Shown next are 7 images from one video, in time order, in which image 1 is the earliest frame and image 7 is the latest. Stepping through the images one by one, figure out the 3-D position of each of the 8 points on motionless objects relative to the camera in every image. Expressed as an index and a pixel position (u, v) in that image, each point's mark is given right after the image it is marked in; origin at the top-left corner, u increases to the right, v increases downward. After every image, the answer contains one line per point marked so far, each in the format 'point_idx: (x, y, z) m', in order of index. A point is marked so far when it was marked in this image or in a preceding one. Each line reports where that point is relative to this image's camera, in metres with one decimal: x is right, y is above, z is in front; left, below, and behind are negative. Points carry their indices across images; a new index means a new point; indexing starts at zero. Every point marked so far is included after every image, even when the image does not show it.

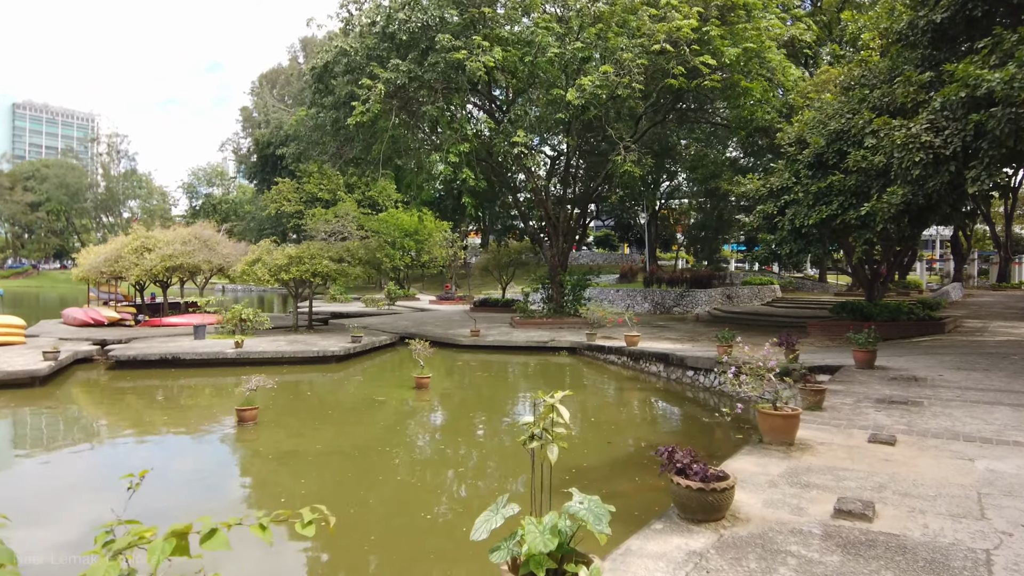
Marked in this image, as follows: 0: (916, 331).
0: (+7.4, -0.8, +12.4) m
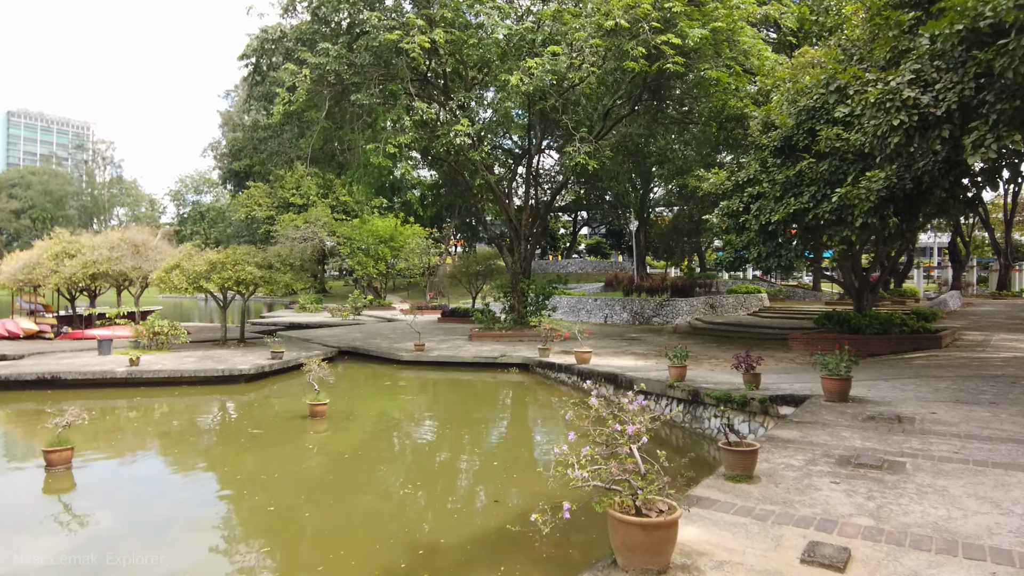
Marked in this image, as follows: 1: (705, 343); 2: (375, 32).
0: (+6.5, -1.0, +11.0) m
1: (+3.9, -1.1, +13.8) m
2: (-2.4, +4.5, +11.8) m
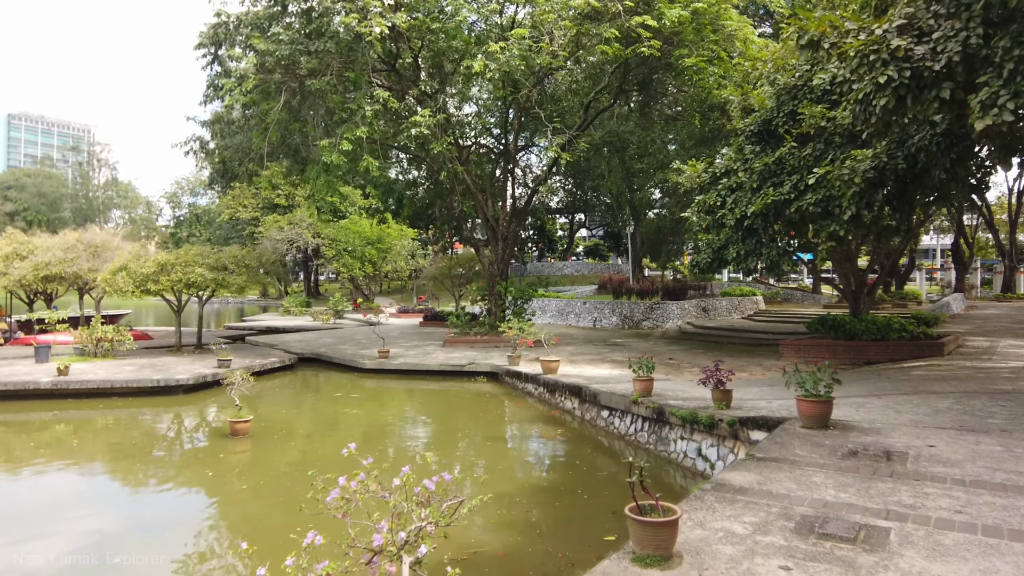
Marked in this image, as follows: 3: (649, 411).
0: (+6.0, -1.0, +10.1) m
1: (+3.4, -1.2, +12.9) m
2: (-2.9, +4.4, +11.0) m
3: (+1.2, -1.1, +6.0) m
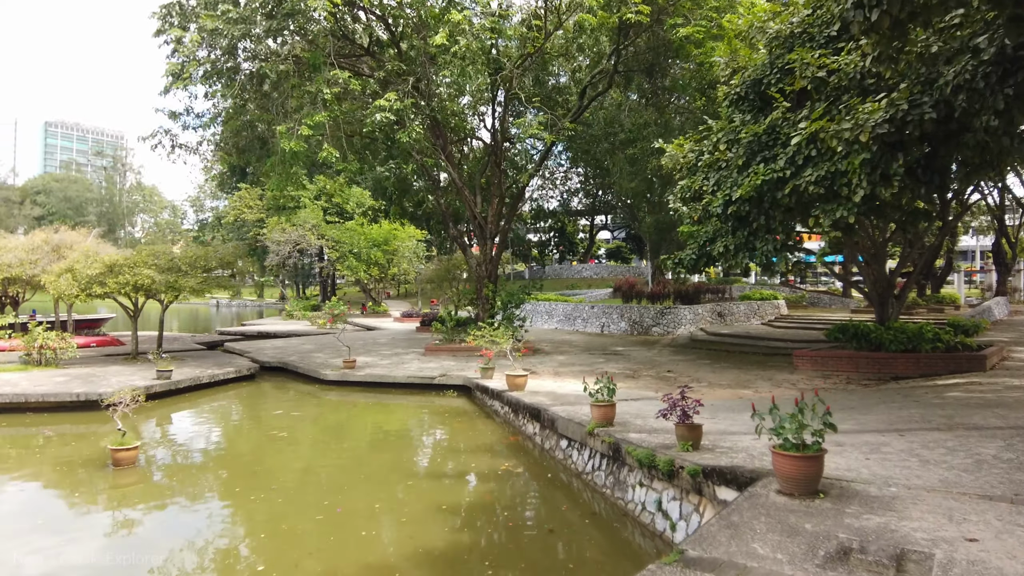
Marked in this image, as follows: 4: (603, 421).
0: (+5.6, -1.0, +8.7) m
1: (+3.1, -1.2, +11.6) m
2: (-3.2, +4.4, +10.0) m
3: (+0.6, -1.1, +4.7) m
4: (+0.7, -1.0, +5.0) m
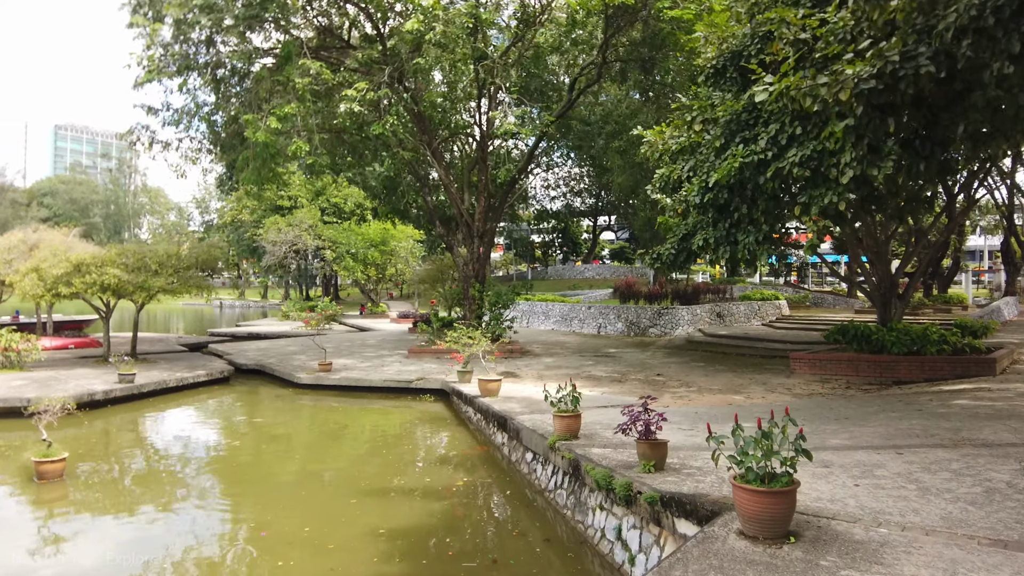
0: (+5.3, -1.0, +8.1) m
1: (+2.9, -1.2, +11.1) m
2: (-3.5, +4.4, +9.5) m
3: (+0.3, -1.1, +4.2) m
4: (+0.4, -1.0, +4.5) m
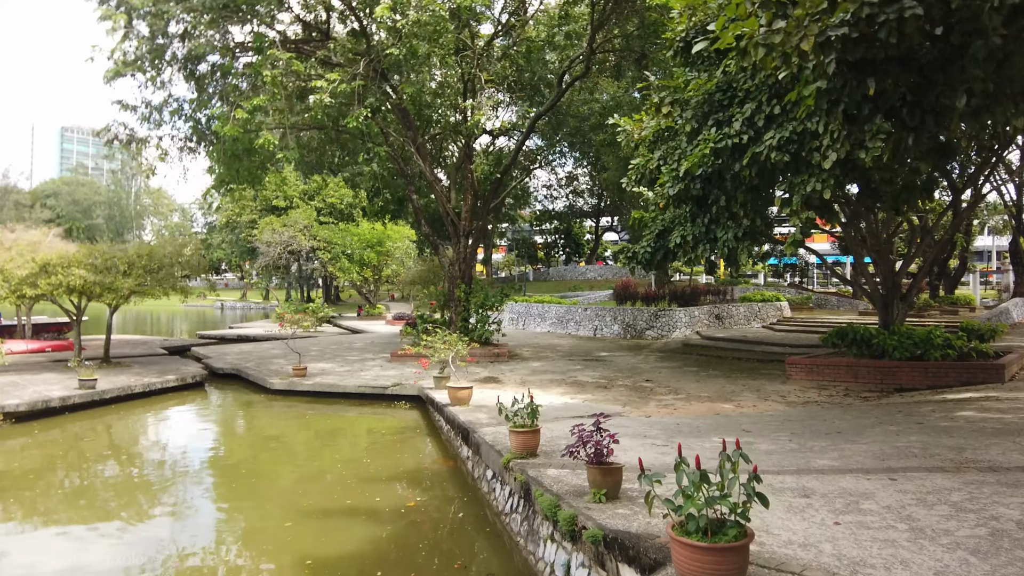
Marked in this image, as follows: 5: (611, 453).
0: (+5.0, -1.0, +7.6) m
1: (+2.7, -1.2, +10.6) m
2: (-3.8, +4.4, +9.1) m
3: (0.0, -1.1, +3.8) m
4: (+0.1, -1.0, +4.1) m
5: (+0.4, -0.7, +3.0) m
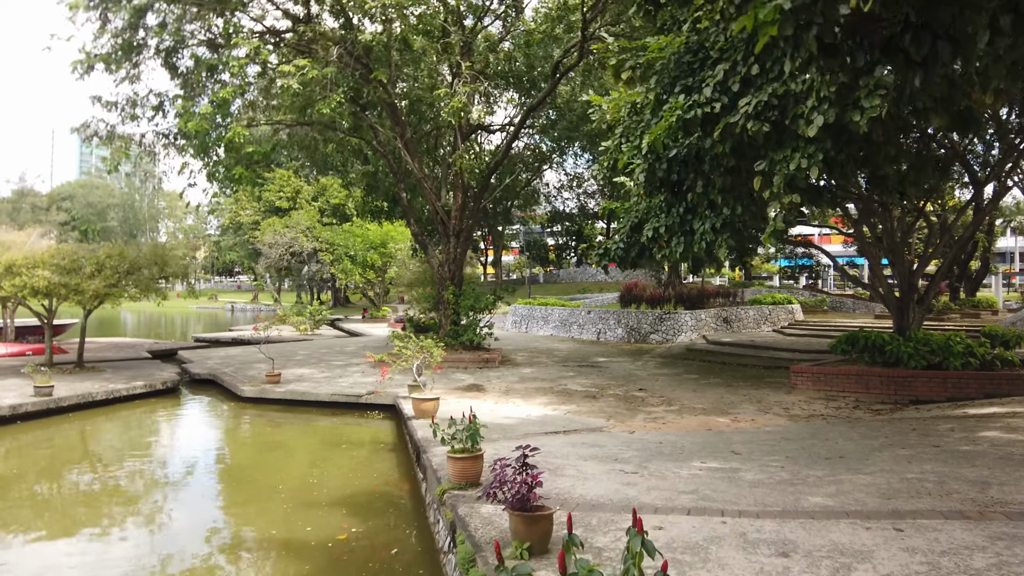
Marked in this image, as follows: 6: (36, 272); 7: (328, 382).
0: (+4.8, -1.0, +6.9) m
1: (+2.5, -1.3, +9.9) m
2: (-4.0, +4.3, +8.6) m
3: (-0.3, -1.1, +3.2) m
4: (-0.2, -1.0, +3.5) m
5: (+0.1, -0.7, +2.4) m
6: (-6.6, +0.2, +9.3) m
7: (-2.6, -1.3, +9.4) m
